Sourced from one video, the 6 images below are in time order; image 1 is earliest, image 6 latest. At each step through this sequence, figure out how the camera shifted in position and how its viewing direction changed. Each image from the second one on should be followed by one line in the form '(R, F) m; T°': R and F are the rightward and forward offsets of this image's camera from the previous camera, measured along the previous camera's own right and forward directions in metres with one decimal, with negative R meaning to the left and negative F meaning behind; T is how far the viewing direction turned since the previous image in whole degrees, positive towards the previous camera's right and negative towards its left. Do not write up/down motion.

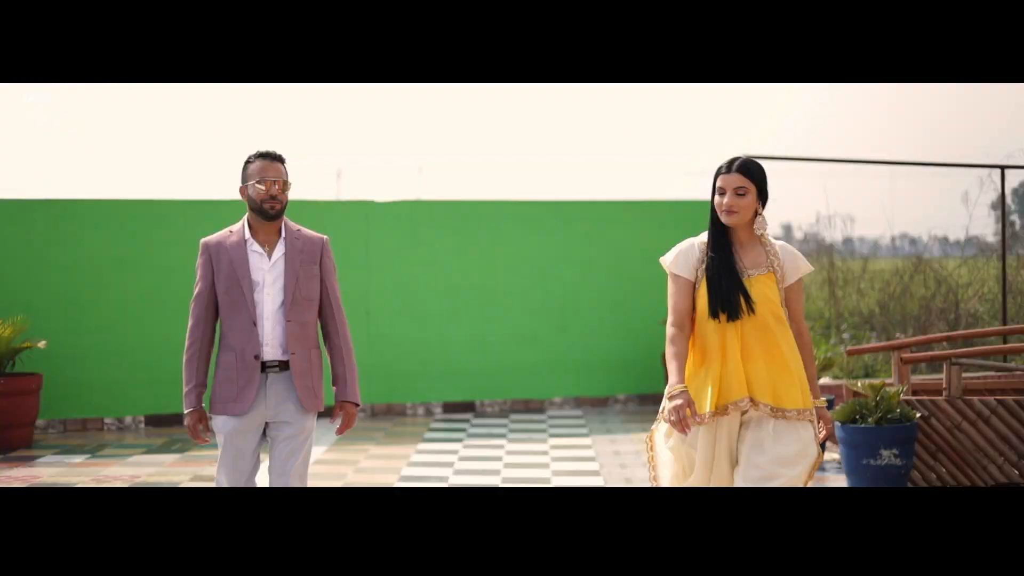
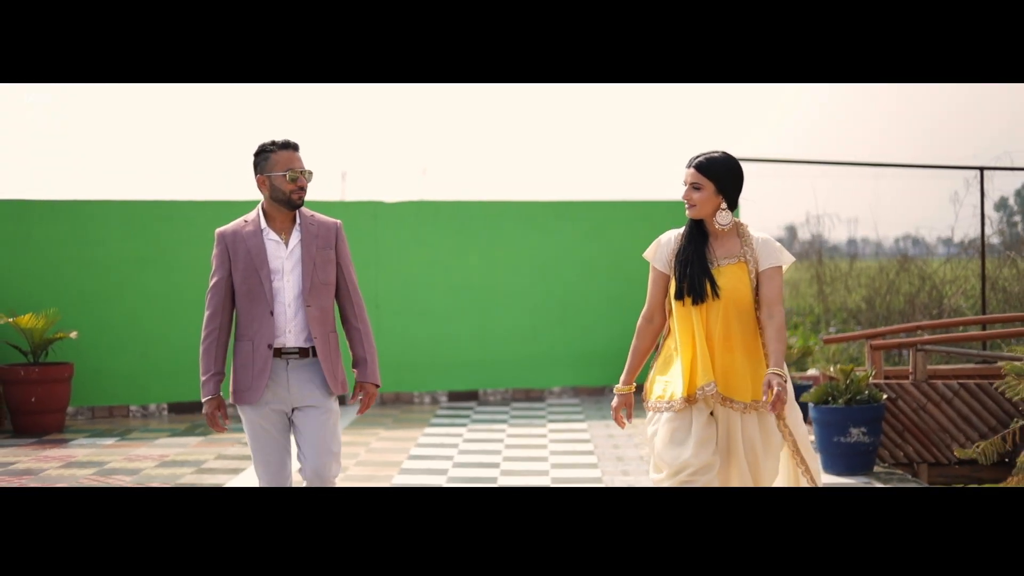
(0.0, -0.5) m; 0°
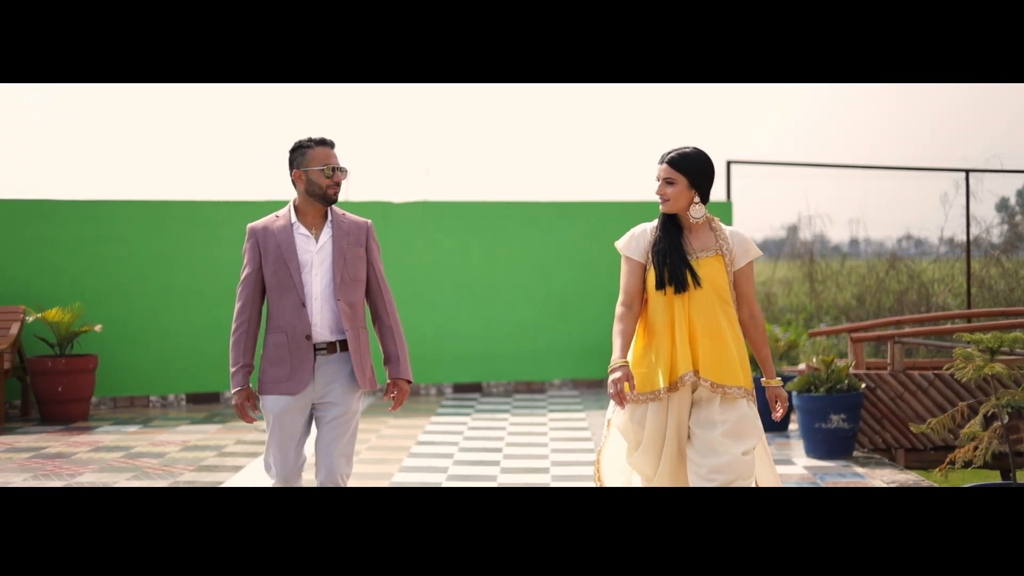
(0.0, -0.4) m; 0°
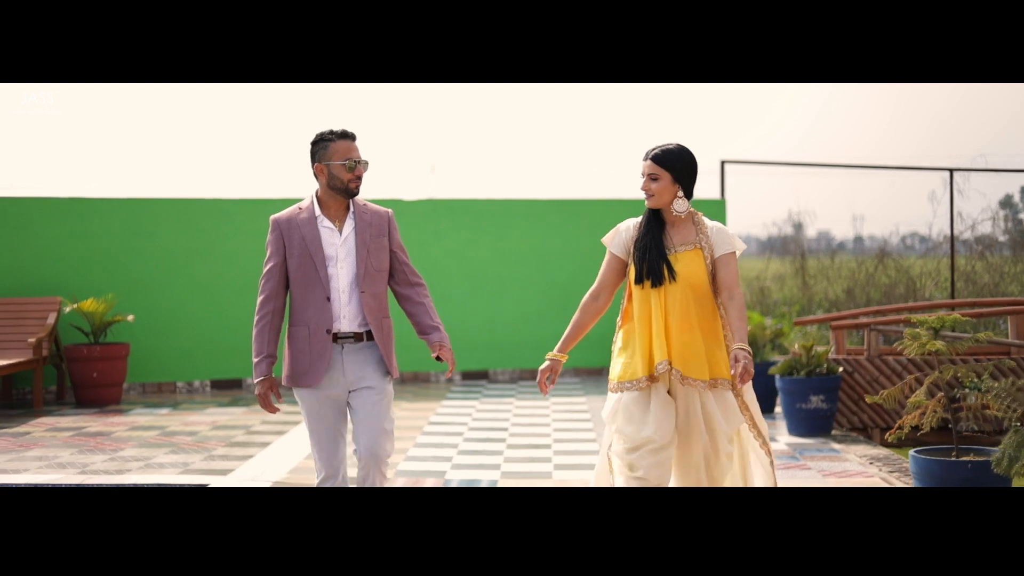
(0.0, -0.6) m; 0°
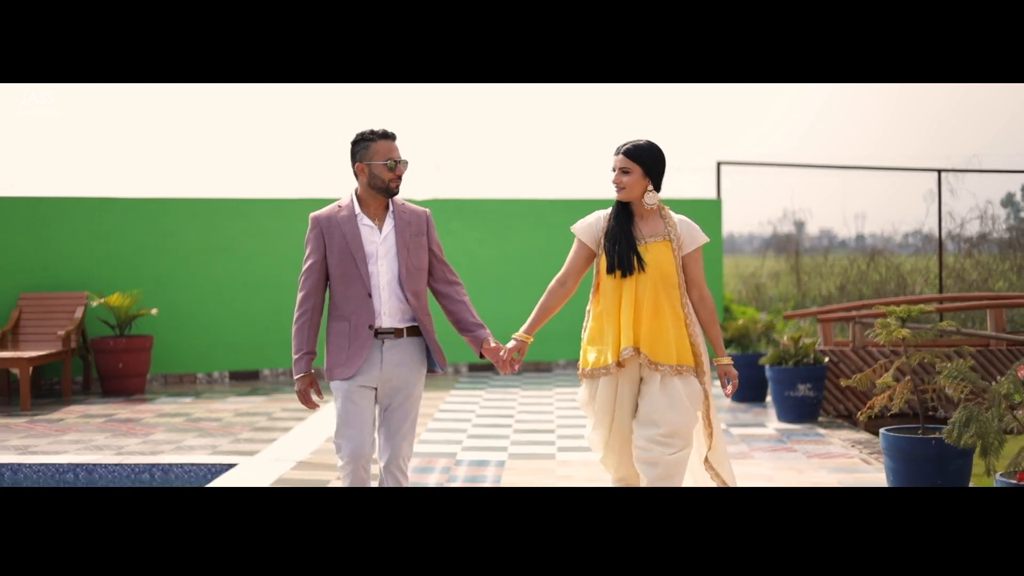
(0.0, -0.5) m; 0°
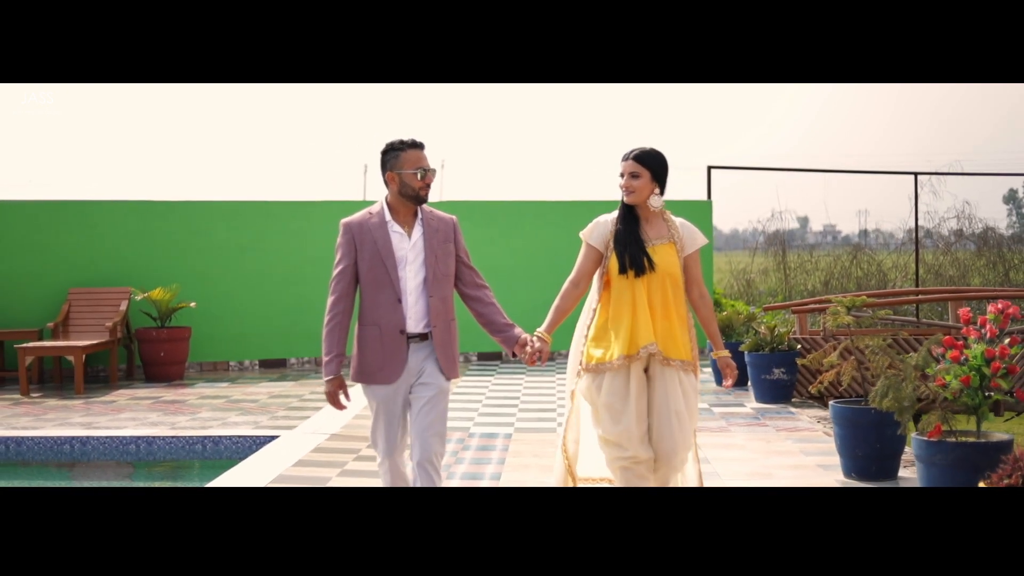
(0.0, -0.9) m; 0°
